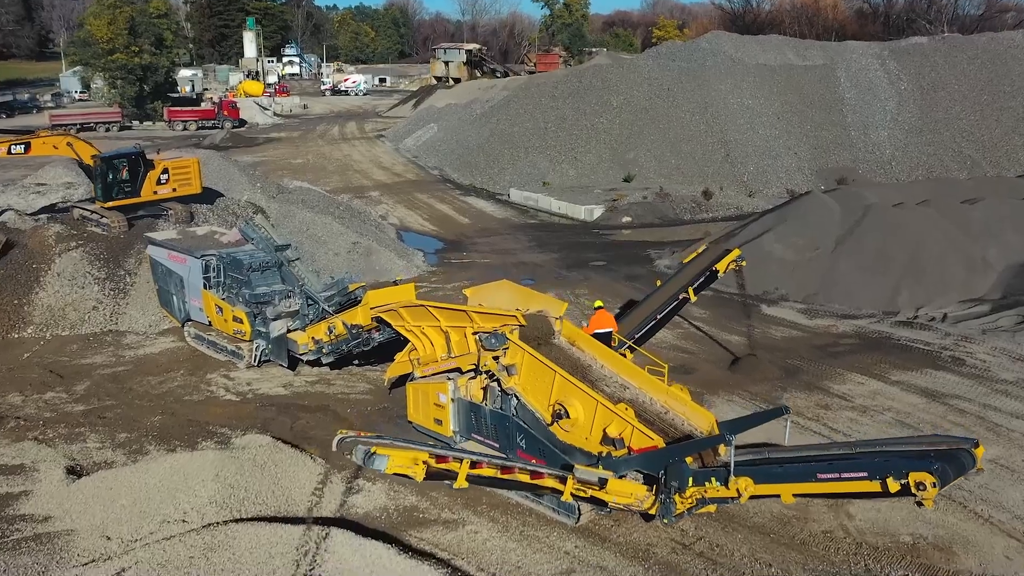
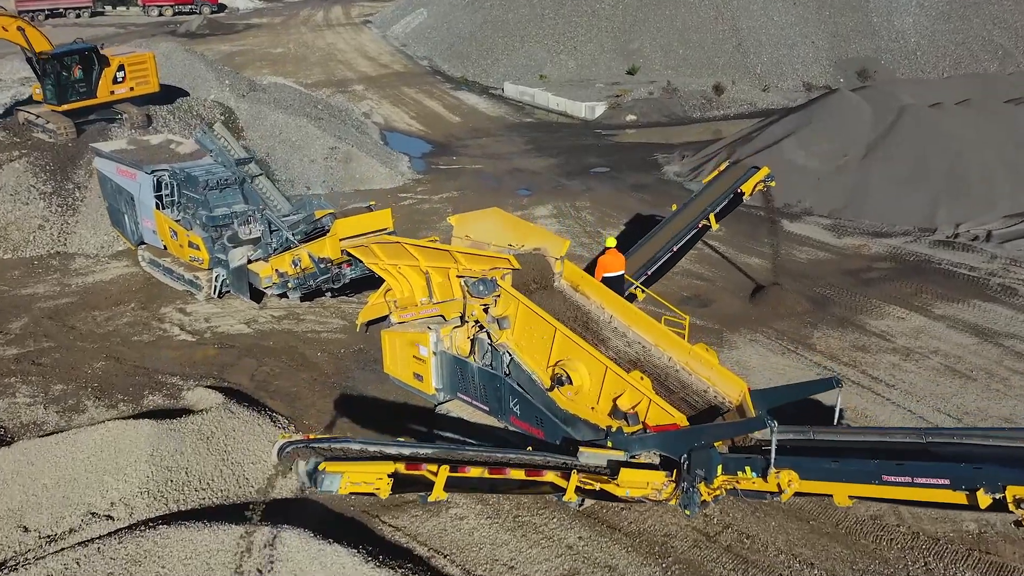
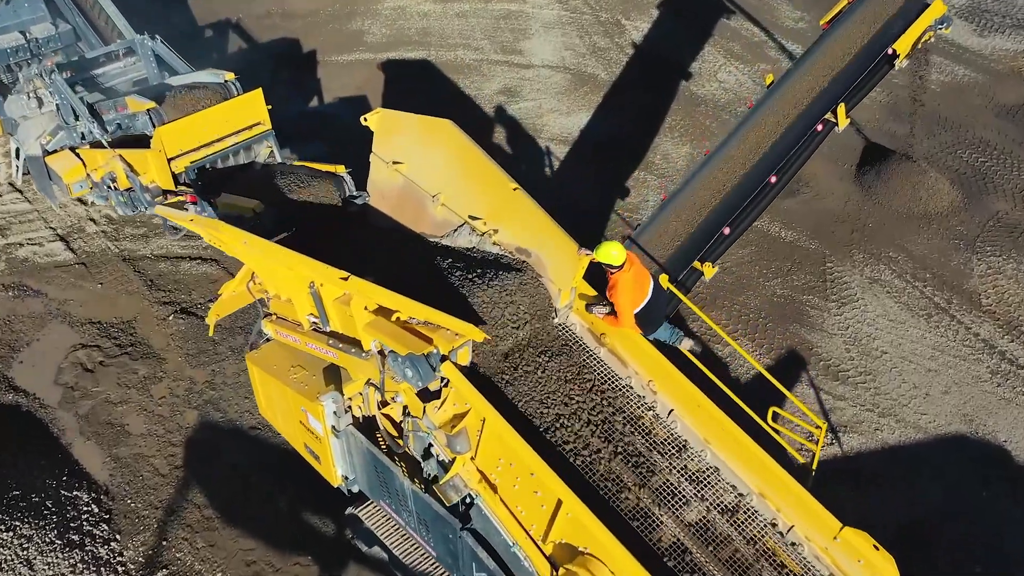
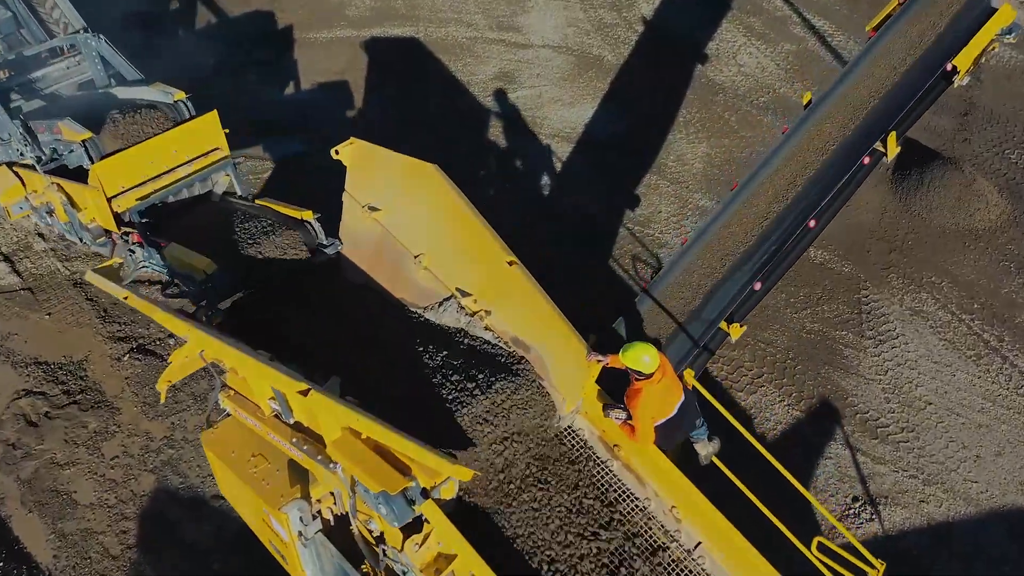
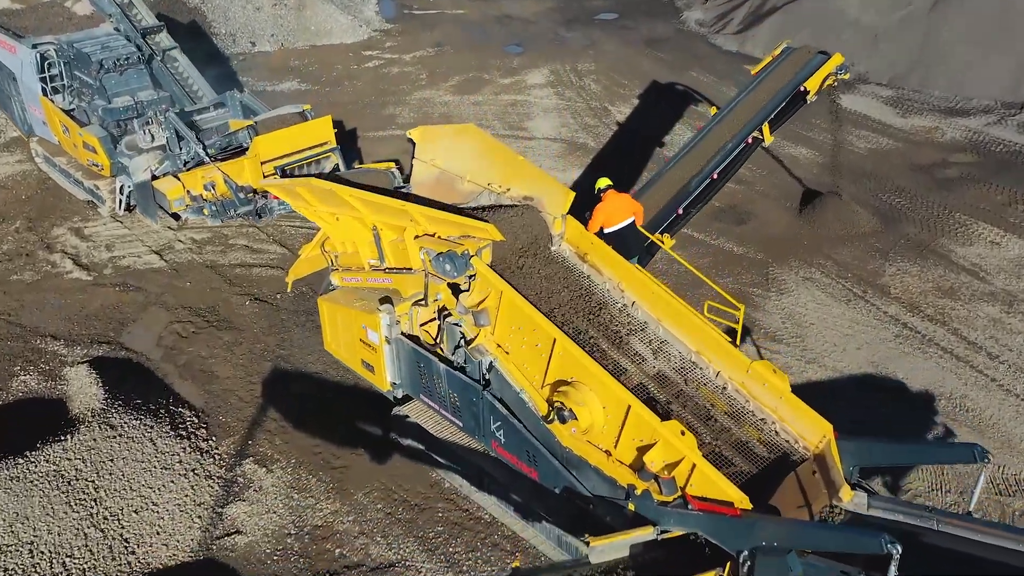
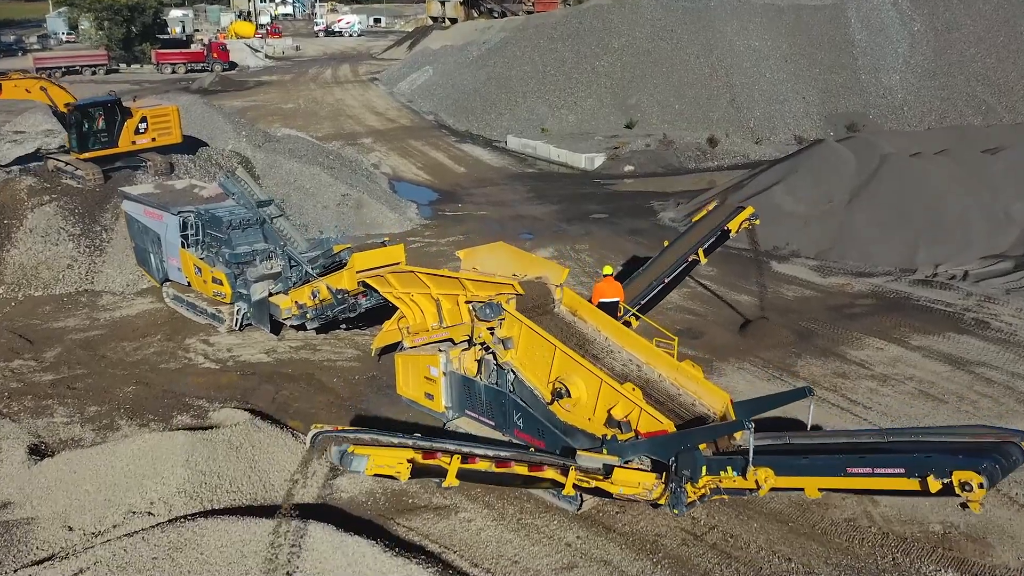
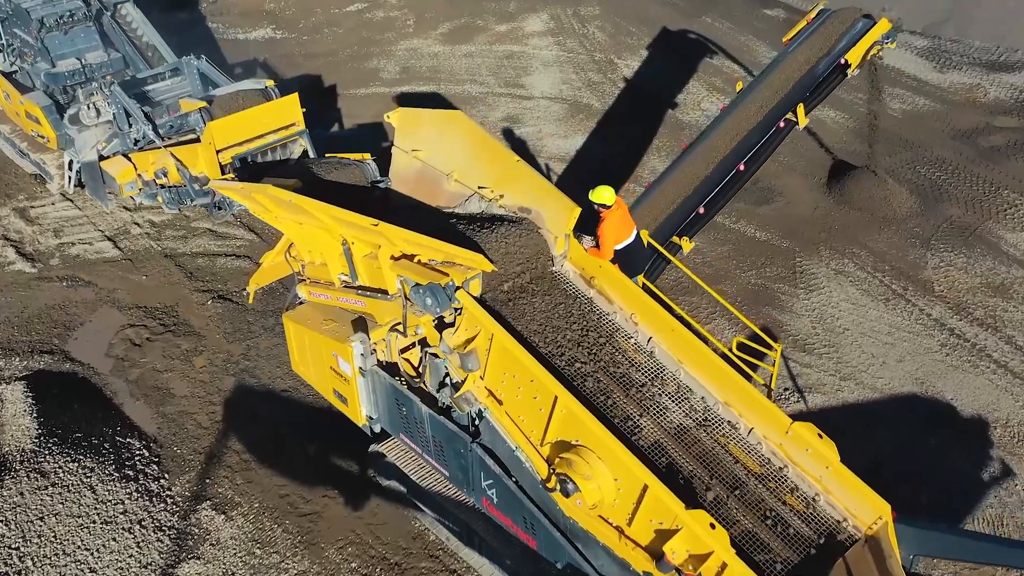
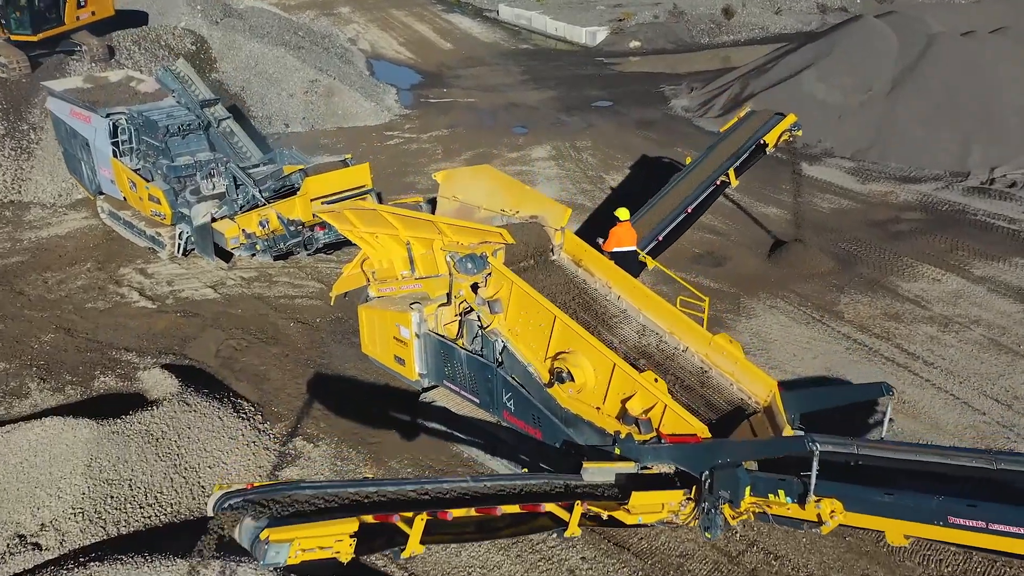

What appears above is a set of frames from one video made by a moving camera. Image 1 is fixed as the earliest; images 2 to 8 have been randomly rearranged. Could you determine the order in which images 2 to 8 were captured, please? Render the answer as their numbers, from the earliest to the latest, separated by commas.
6, 2, 8, 5, 7, 3, 4
